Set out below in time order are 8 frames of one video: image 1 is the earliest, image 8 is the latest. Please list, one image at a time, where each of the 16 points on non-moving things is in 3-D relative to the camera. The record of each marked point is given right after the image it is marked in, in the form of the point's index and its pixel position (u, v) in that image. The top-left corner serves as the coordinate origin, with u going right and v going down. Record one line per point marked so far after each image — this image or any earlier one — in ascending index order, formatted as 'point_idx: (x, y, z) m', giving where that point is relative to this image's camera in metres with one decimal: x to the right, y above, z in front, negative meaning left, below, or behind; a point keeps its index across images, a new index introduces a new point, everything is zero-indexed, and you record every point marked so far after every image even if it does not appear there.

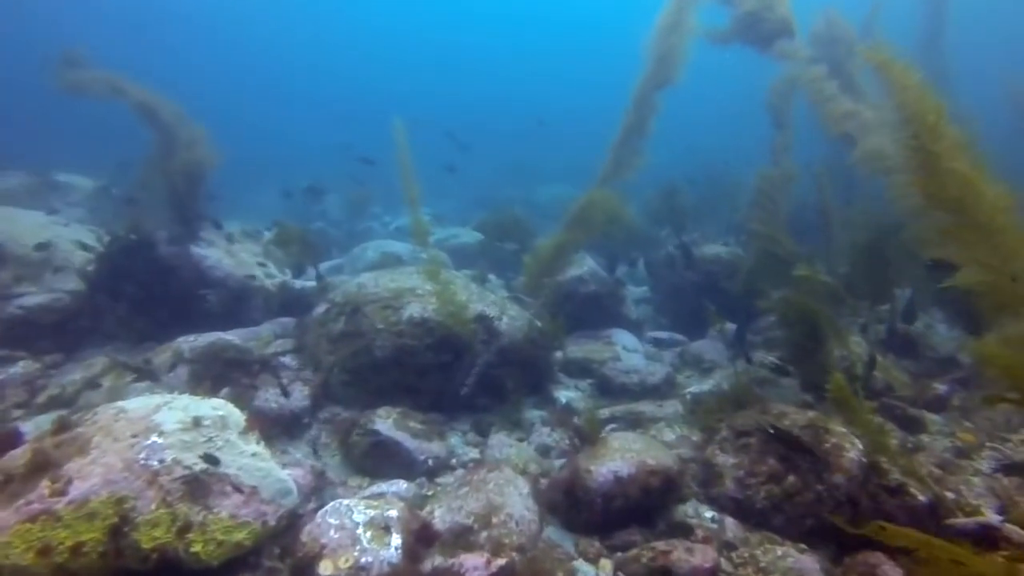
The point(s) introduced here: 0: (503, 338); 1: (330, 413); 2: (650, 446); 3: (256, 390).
0: (-0.1, -0.5, +7.5) m
1: (-1.7, -1.1, +7.1) m
2: (+1.0, -1.2, +5.8) m
3: (-2.3, -0.9, +7.0) m
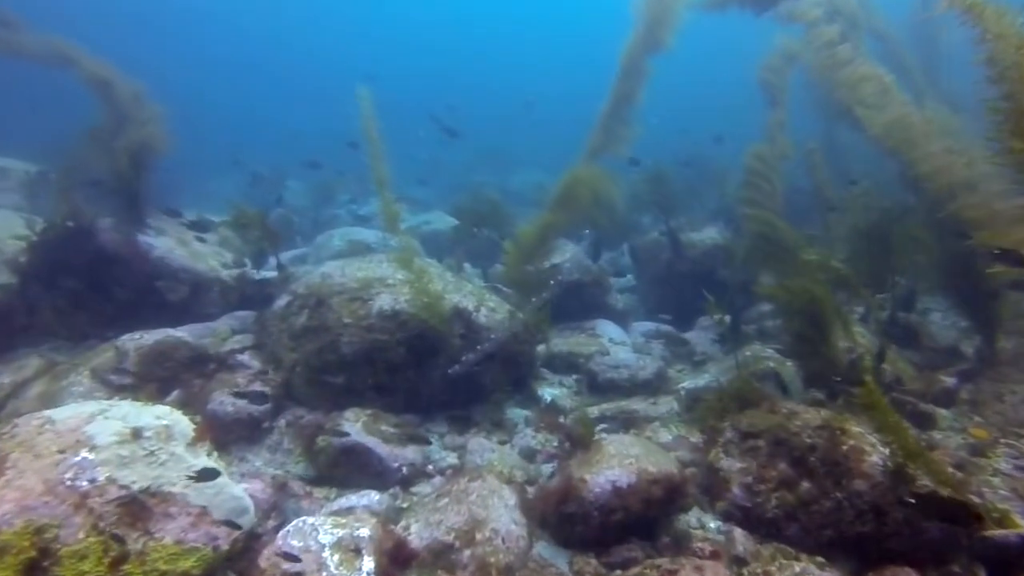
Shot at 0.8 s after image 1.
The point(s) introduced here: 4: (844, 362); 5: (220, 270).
0: (-0.3, -0.4, +6.9) m
1: (-1.8, -1.1, +6.5) m
2: (+0.9, -1.1, +5.2) m
3: (-2.5, -0.8, +6.4) m
4: (+2.9, -0.7, +6.9) m
5: (-3.4, +0.2, +8.9) m
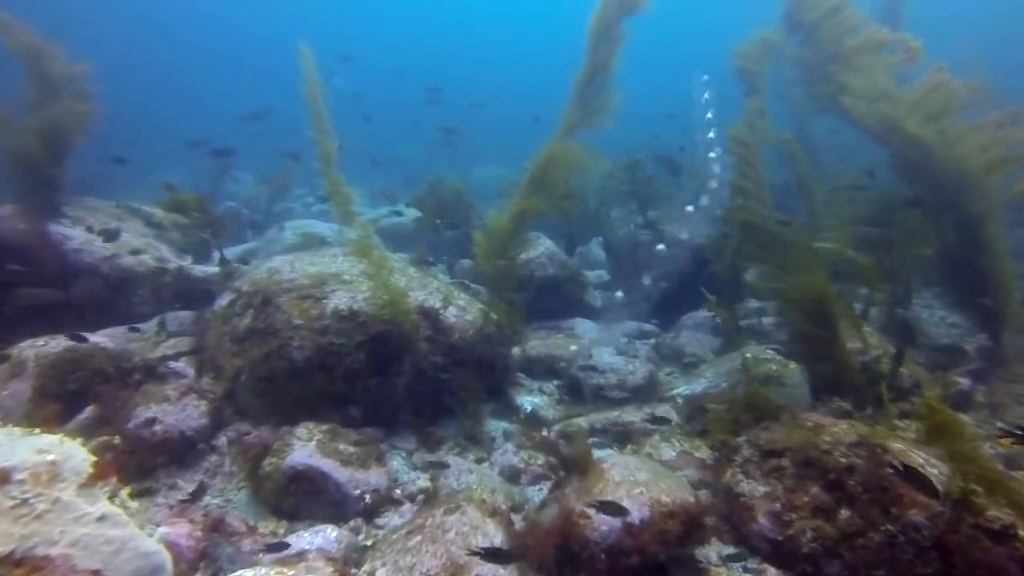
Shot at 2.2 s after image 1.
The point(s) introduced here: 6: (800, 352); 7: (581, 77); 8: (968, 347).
0: (-0.4, -0.3, +6.0) m
1: (-2.0, -1.0, +5.5) m
2: (+0.8, -1.0, +4.4) m
3: (-2.6, -0.8, +5.4) m
4: (+2.7, -0.6, +6.2) m
5: (-3.6, +0.2, +7.9) m
6: (+2.4, -0.5, +6.6) m
7: (+0.8, +2.5, +8.8) m
8: (+4.6, -0.6, +7.8) m
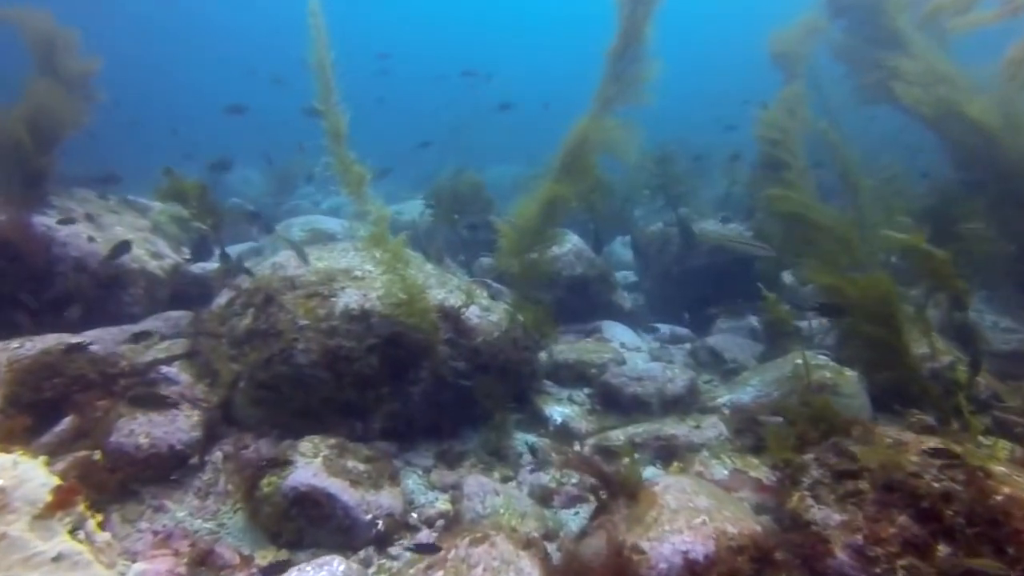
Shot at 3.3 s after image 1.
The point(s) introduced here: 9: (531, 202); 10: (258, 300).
0: (-0.2, -0.3, +5.4) m
1: (-1.8, -1.0, +4.9) m
2: (+1.0, -1.0, +3.8) m
3: (-2.4, -0.8, +4.8) m
4: (+2.9, -0.6, +5.6) m
5: (-3.4, +0.3, +7.3) m
6: (+2.6, -0.5, +5.9) m
7: (+1.1, +2.5, +8.1) m
8: (+4.8, -0.6, +7.1) m
9: (+0.2, +0.7, +6.6) m
10: (-1.7, -0.1, +5.4) m
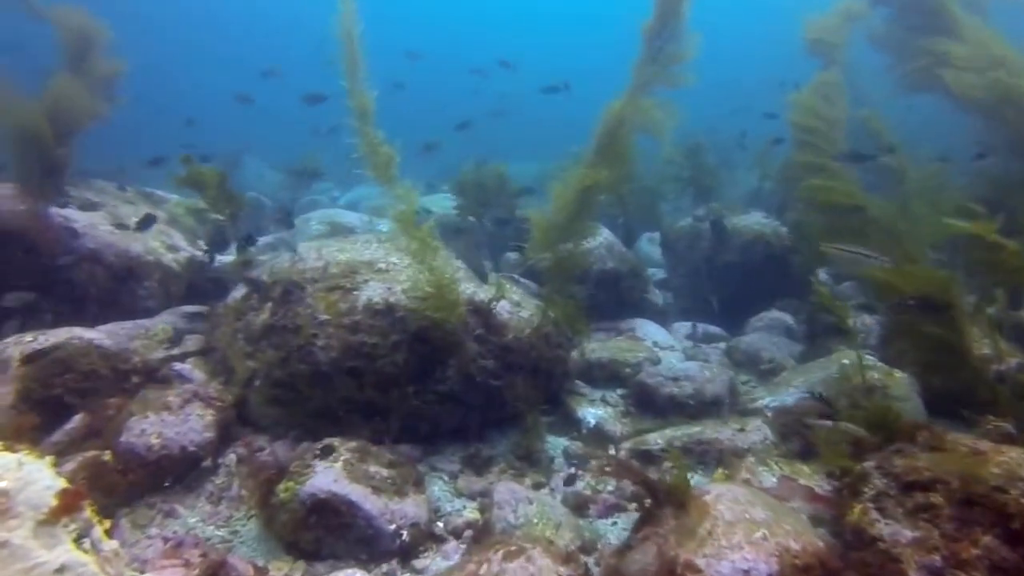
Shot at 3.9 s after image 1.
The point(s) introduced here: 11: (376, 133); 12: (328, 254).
0: (0.0, -0.3, +5.1) m
1: (-1.6, -1.0, +4.6) m
2: (+1.2, -1.0, +3.5) m
3: (-2.2, -0.7, +4.5) m
4: (+3.2, -0.6, +5.2) m
5: (-3.2, +0.3, +7.1) m
6: (+2.9, -0.5, +5.5) m
7: (+1.3, +2.5, +7.8) m
8: (+5.1, -0.6, +6.7) m
9: (+0.4, +0.8, +6.2) m
10: (-1.5, 0.0, +5.1) m
11: (-0.9, +1.0, +5.0) m
12: (-1.3, +0.2, +5.3) m
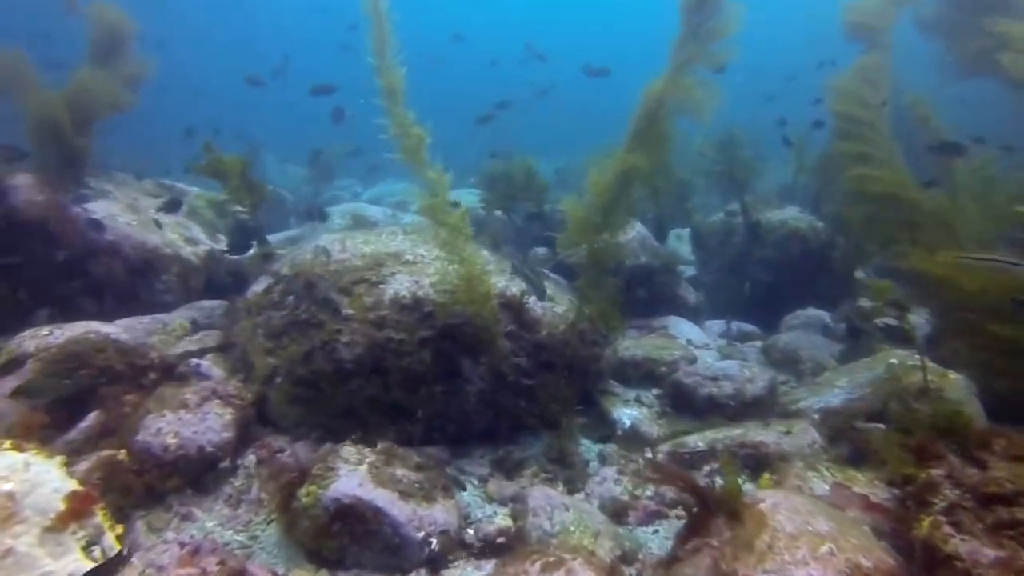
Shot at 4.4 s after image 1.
0: (+0.2, -0.3, +4.8) m
1: (-1.4, -0.9, +4.4) m
2: (+1.3, -1.0, +3.2) m
3: (-2.0, -0.7, +4.3) m
4: (+3.4, -0.6, +4.8) m
5: (-2.9, +0.4, +6.9) m
6: (+3.1, -0.5, +5.2) m
7: (+1.6, +2.6, +7.5) m
8: (+5.3, -0.6, +6.3) m
9: (+0.6, +0.8, +6.0) m
10: (-1.3, 0.0, +4.9) m
11: (-0.7, +1.0, +4.8) m
12: (-1.0, +0.3, +5.1) m
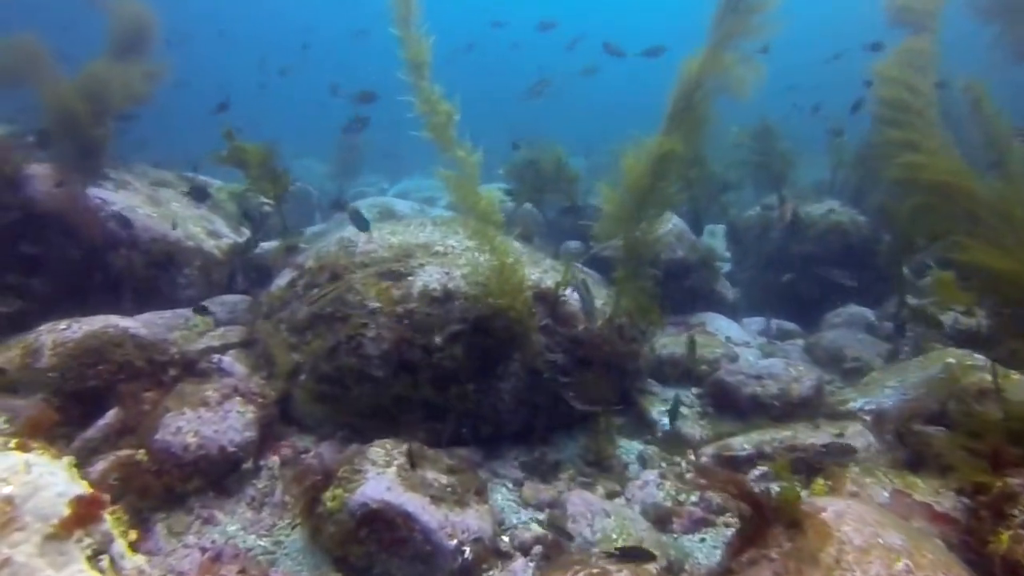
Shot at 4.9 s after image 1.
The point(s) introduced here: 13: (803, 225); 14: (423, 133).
0: (+0.4, -0.2, +4.6) m
1: (-1.2, -0.9, +4.2) m
2: (+1.5, -0.9, +2.9) m
3: (-1.9, -0.7, +4.1) m
4: (+3.6, -0.5, +4.5) m
5: (-2.6, +0.4, +6.7) m
6: (+3.3, -0.4, +4.9) m
7: (+1.9, +2.6, +7.2) m
8: (+5.5, -0.5, +5.9) m
9: (+0.9, +0.9, +5.7) m
10: (-1.1, 0.0, +4.7) m
11: (-0.5, +1.1, +4.6) m
12: (-0.8, +0.3, +4.9) m
13: (+3.2, +0.7, +8.5) m
14: (-0.5, +0.8, +4.6) m
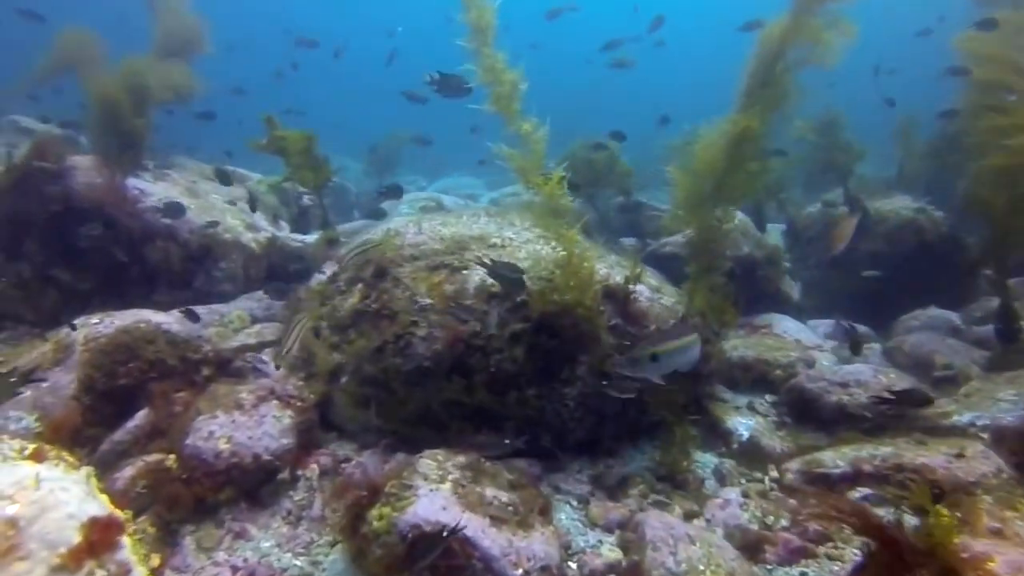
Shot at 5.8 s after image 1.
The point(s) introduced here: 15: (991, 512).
0: (+0.7, -0.2, +4.1) m
1: (-0.9, -0.8, +3.8) m
2: (+1.7, -0.9, +2.4) m
3: (-1.5, -0.6, +3.8) m
4: (+3.9, -0.5, +3.9) m
5: (-2.2, +0.4, +6.4) m
6: (+3.6, -0.4, +4.3) m
7: (+2.4, +2.6, +6.7) m
8: (+5.9, -0.5, +5.2) m
9: (+1.3, +0.9, +5.2) m
10: (-0.8, +0.1, +4.3) m
11: (-0.1, +1.1, +4.1) m
12: (-0.5, +0.4, +4.5) m
13: (+3.7, +0.7, +7.9) m
14: (-0.2, +0.9, +4.1) m
15: (+2.0, -0.9, +3.4) m
